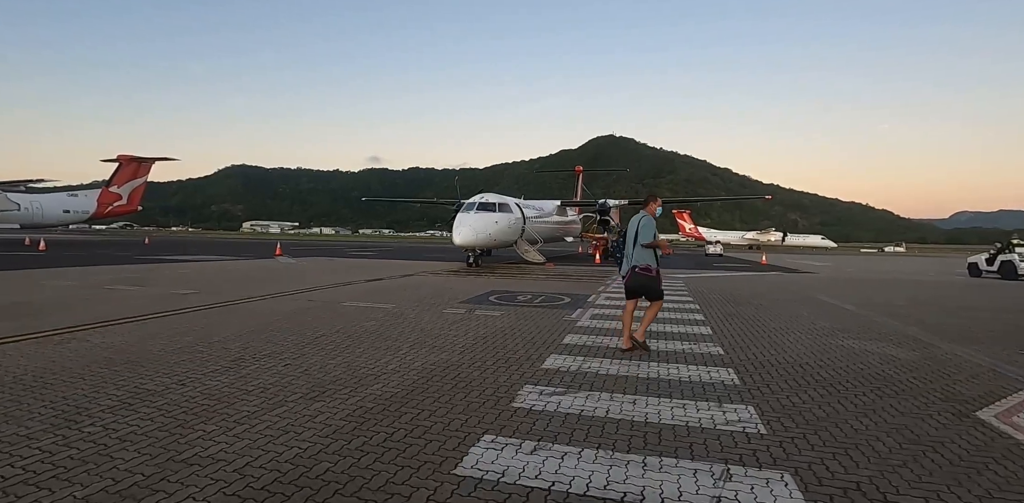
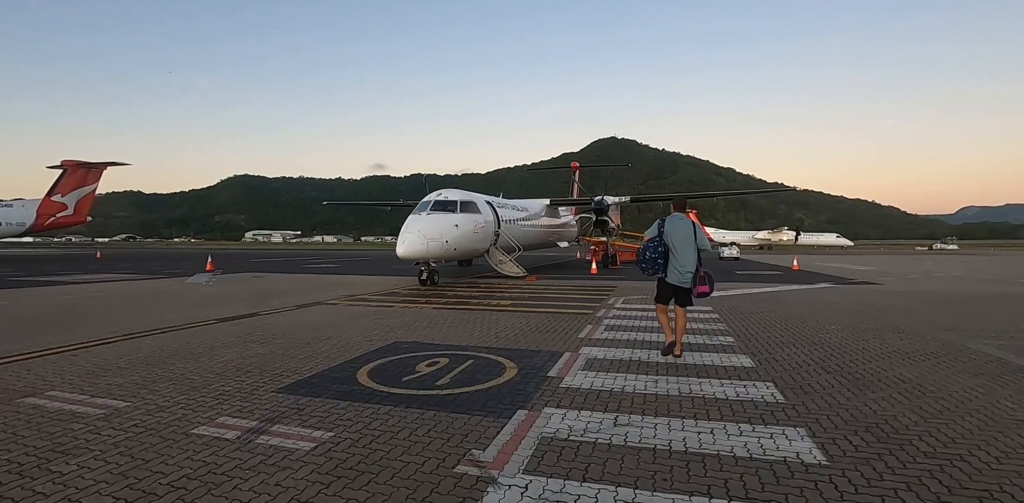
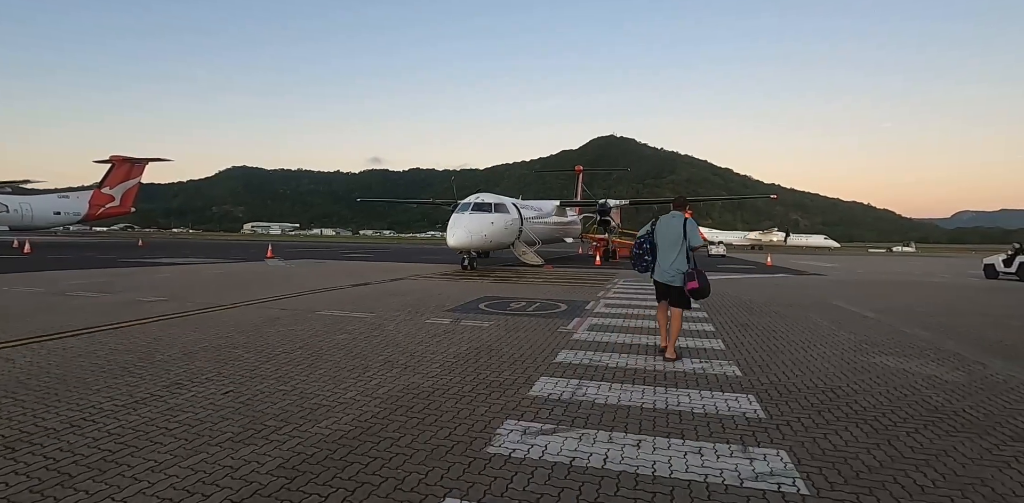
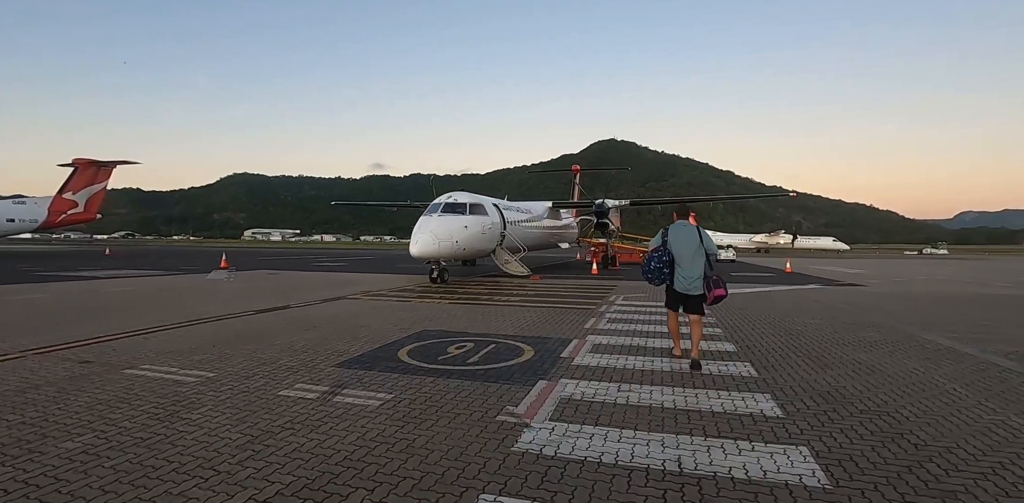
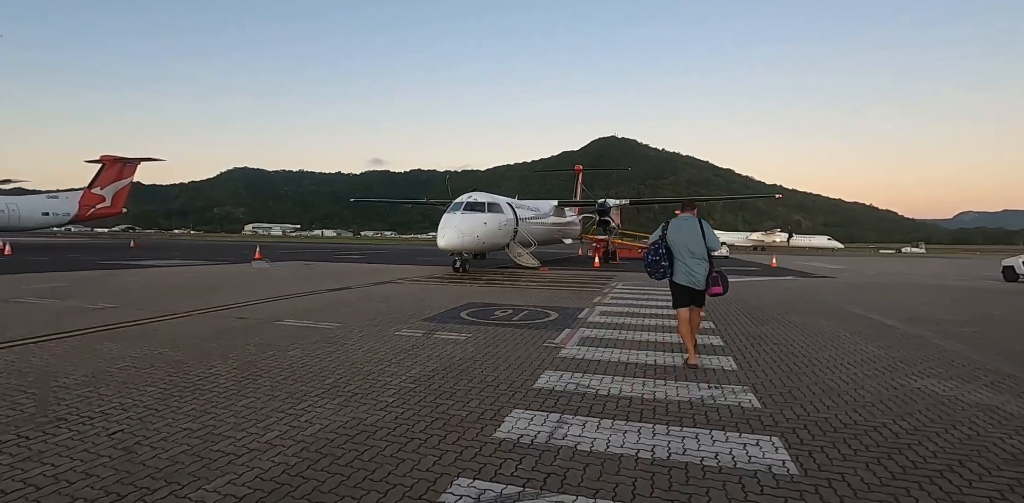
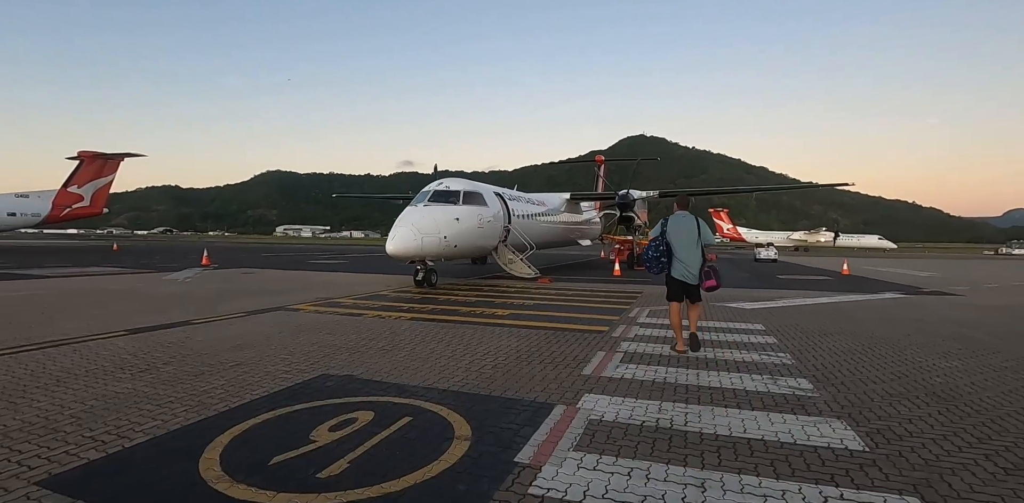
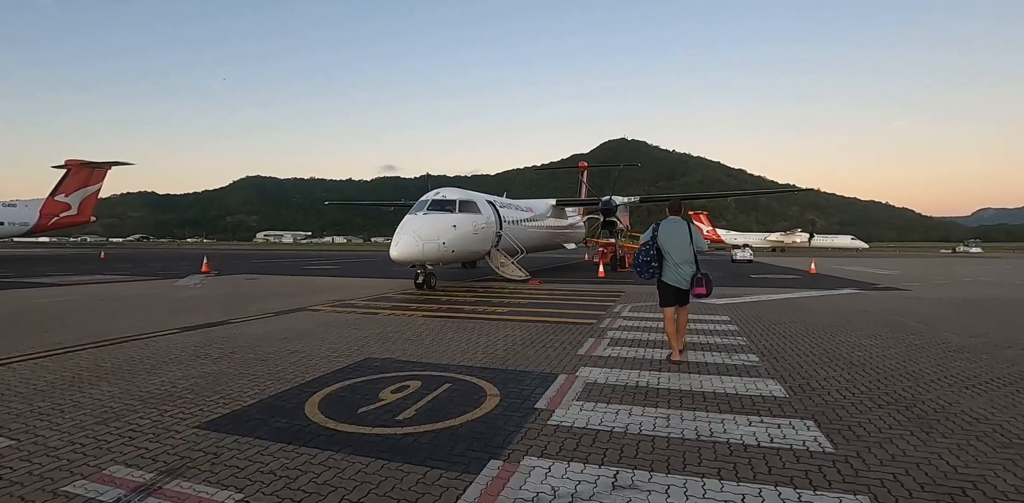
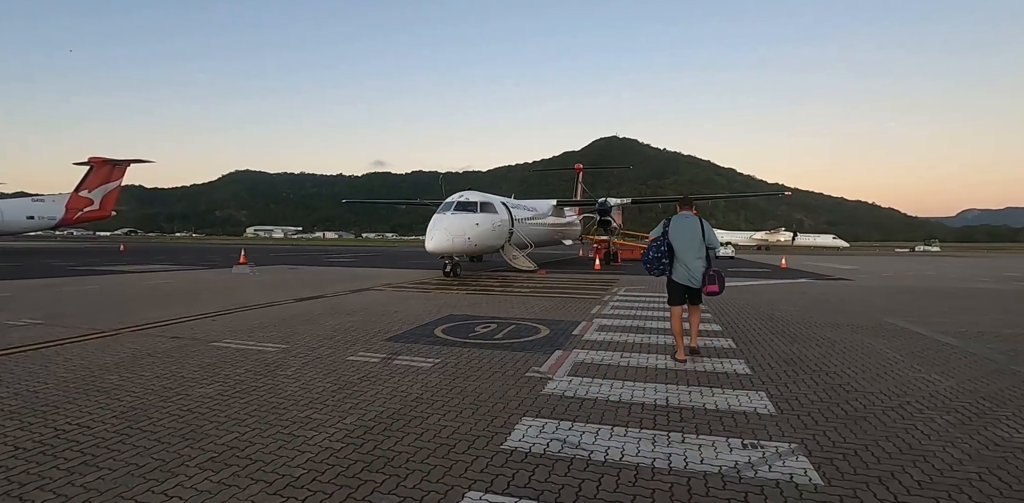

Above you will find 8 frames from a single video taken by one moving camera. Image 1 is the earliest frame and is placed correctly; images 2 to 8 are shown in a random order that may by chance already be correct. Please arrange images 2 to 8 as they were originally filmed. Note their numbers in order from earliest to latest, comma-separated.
3, 5, 8, 4, 2, 7, 6
